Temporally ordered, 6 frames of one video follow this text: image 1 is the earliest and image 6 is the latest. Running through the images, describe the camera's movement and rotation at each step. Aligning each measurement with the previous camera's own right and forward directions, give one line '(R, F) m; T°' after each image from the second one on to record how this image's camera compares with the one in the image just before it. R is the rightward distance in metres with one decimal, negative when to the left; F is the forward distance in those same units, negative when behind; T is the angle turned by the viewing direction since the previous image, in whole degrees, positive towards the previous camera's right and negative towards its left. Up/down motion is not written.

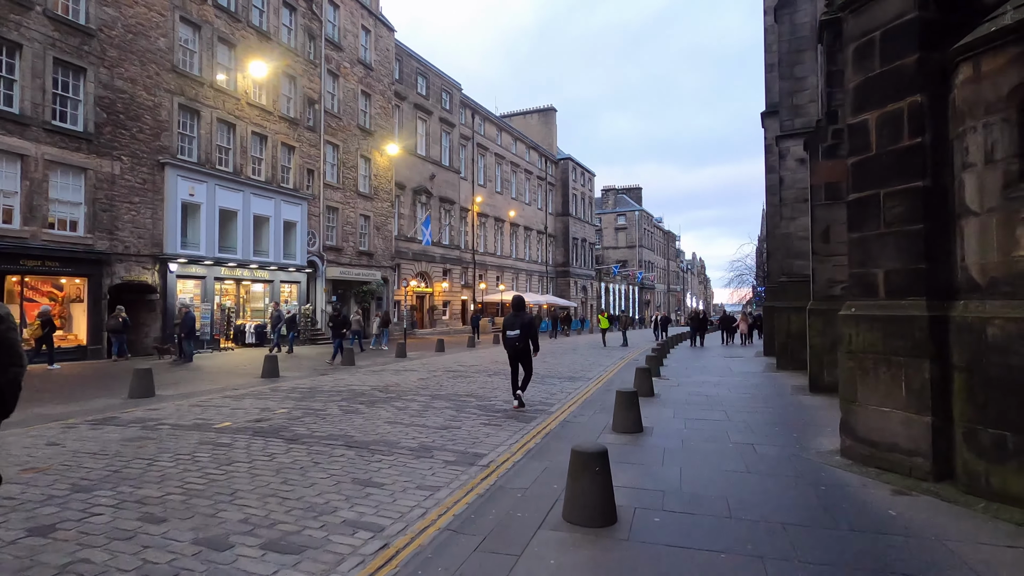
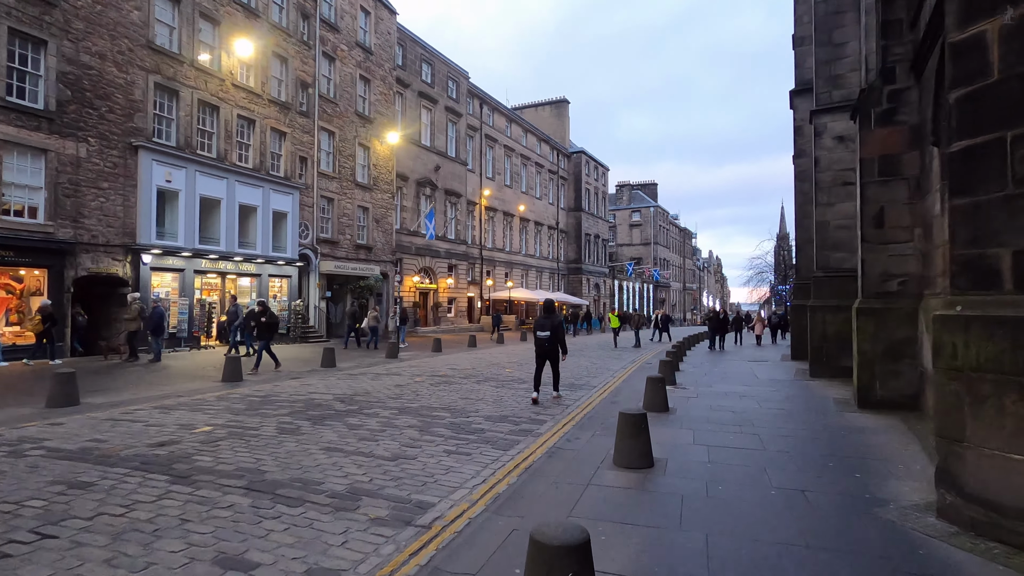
(+0.5, +1.8) m; -2°
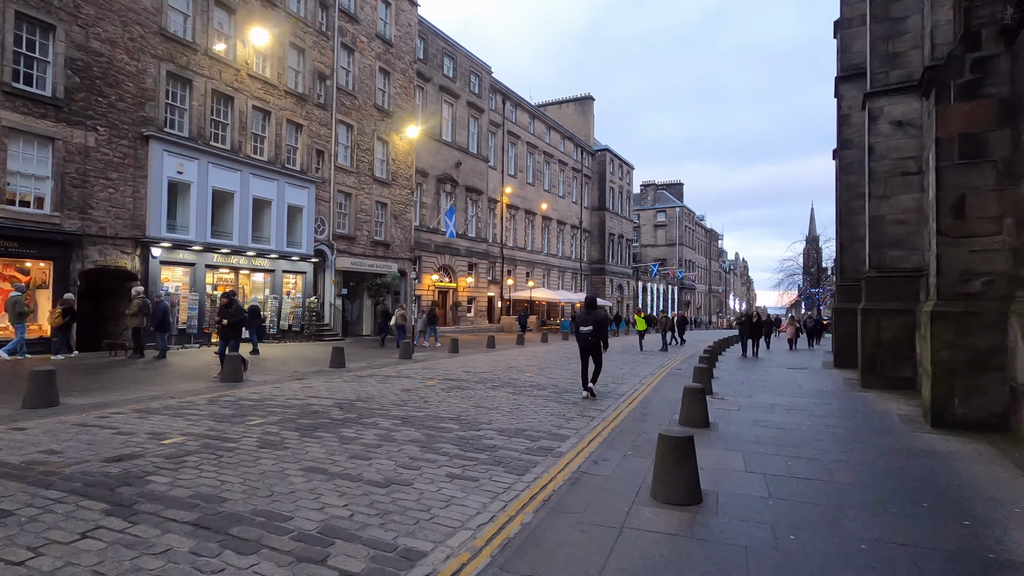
(0.0, +1.0) m; -2°
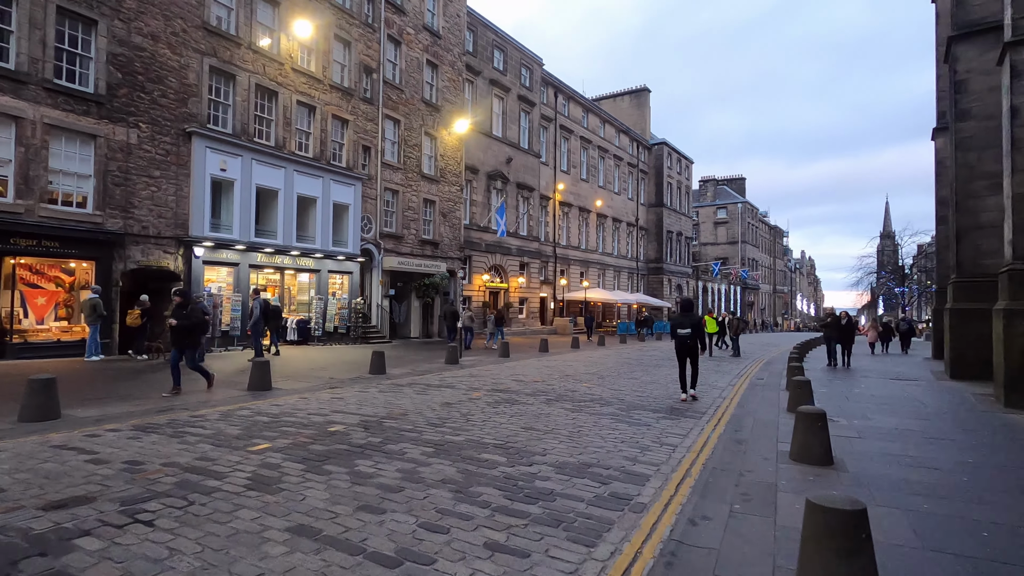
(-0.1, +1.6) m; -6°
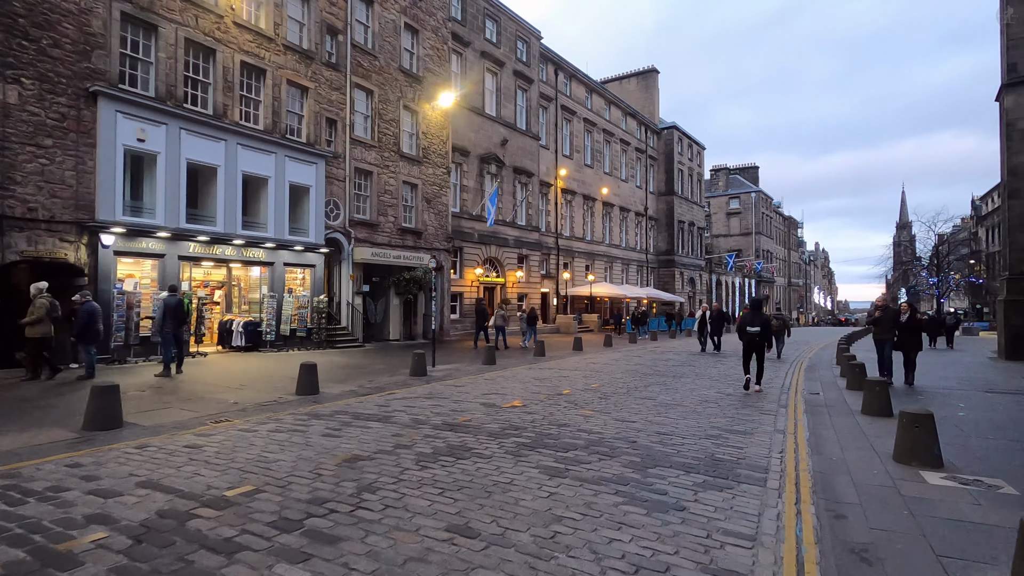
(+0.7, +3.4) m; -1°
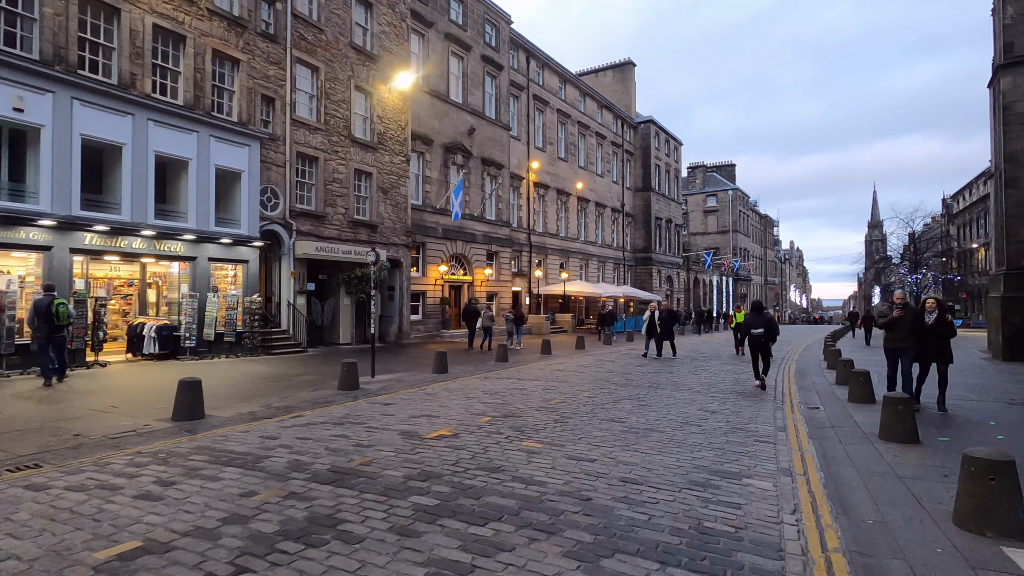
(+0.7, +2.0) m; +2°
